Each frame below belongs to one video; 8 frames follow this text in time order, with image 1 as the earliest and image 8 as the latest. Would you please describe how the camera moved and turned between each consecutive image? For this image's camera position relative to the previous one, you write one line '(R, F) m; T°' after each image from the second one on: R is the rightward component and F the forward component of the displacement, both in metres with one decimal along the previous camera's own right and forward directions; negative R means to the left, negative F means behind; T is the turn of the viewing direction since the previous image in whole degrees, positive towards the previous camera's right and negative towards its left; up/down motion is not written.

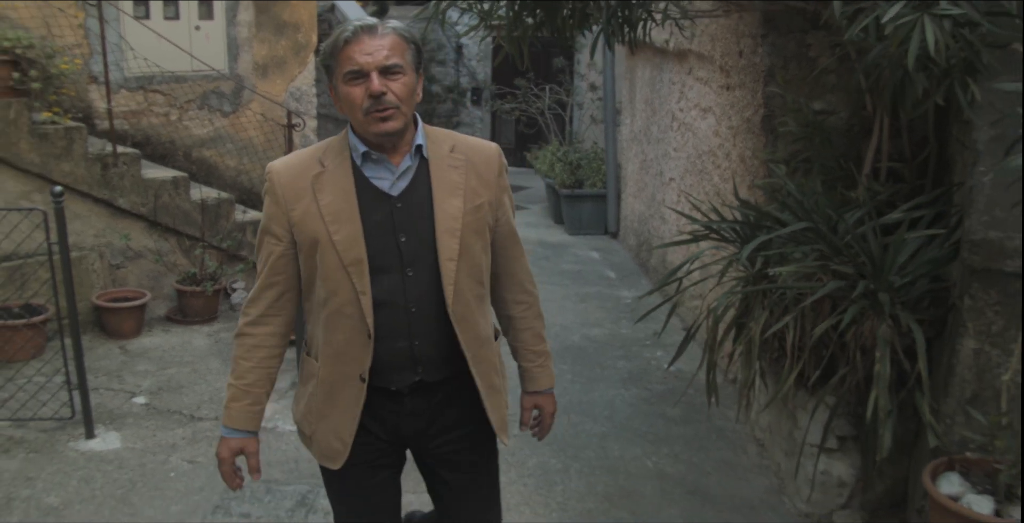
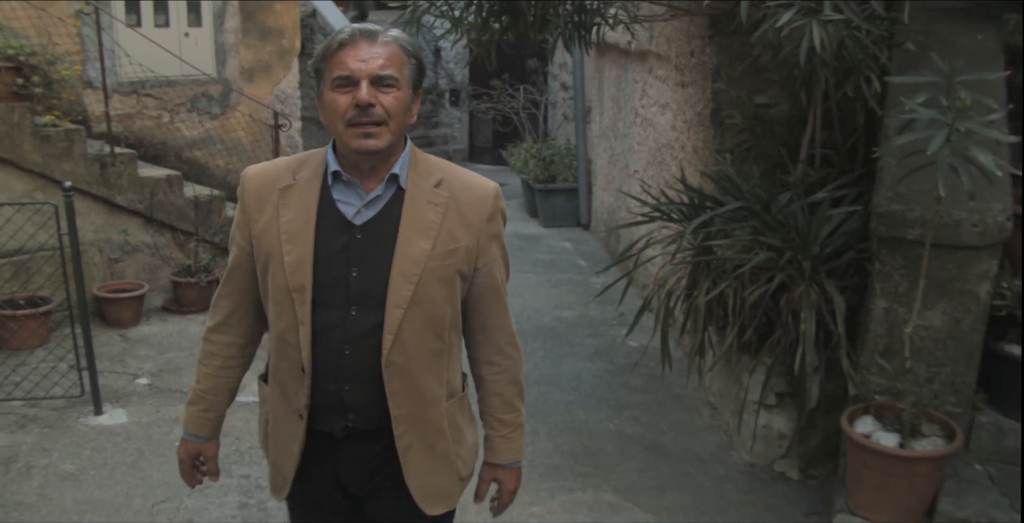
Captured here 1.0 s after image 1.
(0.0, -0.4) m; +1°
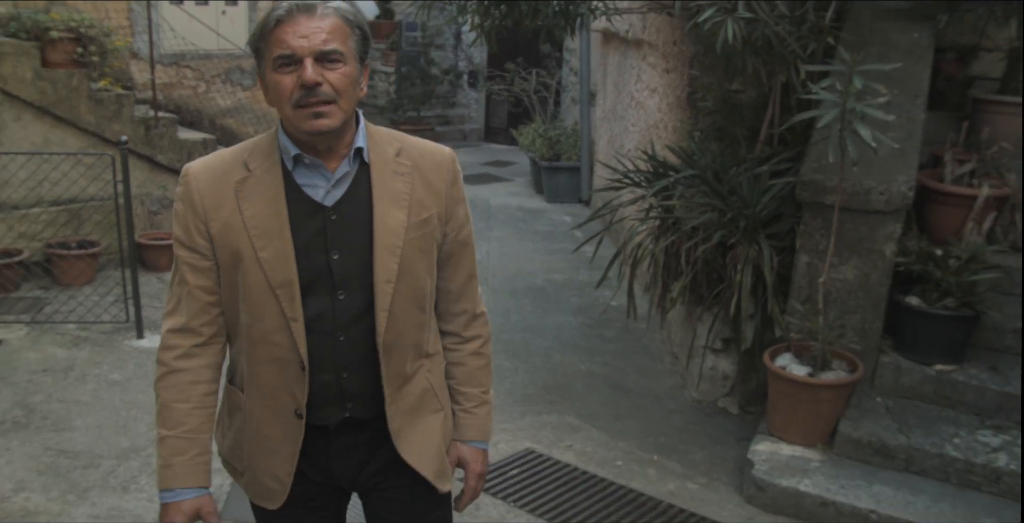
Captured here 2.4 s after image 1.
(+0.2, -0.6) m; -1°
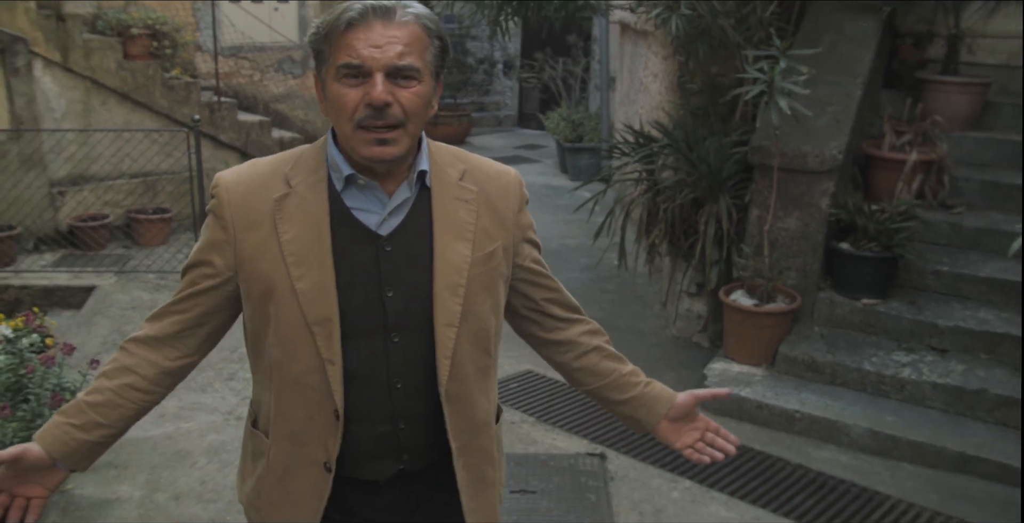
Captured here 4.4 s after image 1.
(+0.2, -0.8) m; -3°
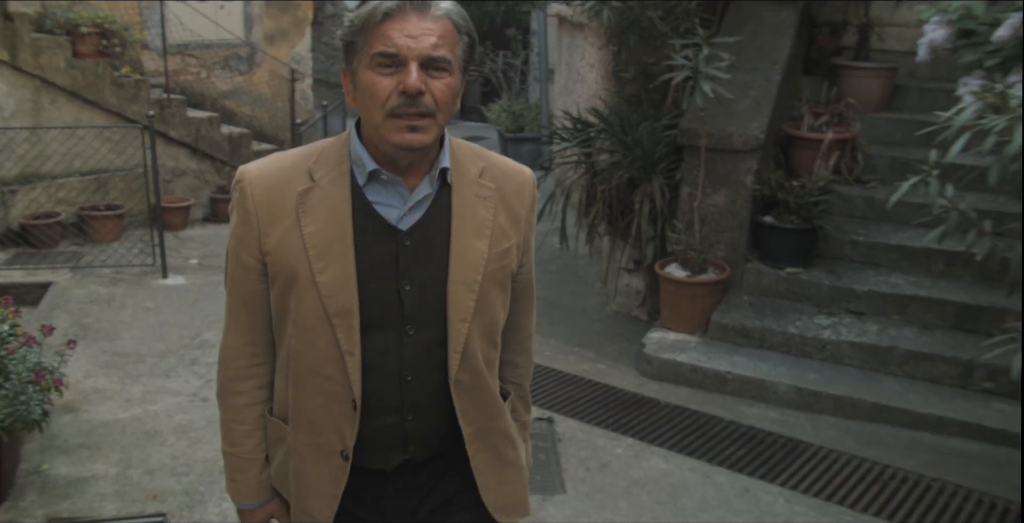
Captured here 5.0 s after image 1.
(0.0, -0.3) m; +3°
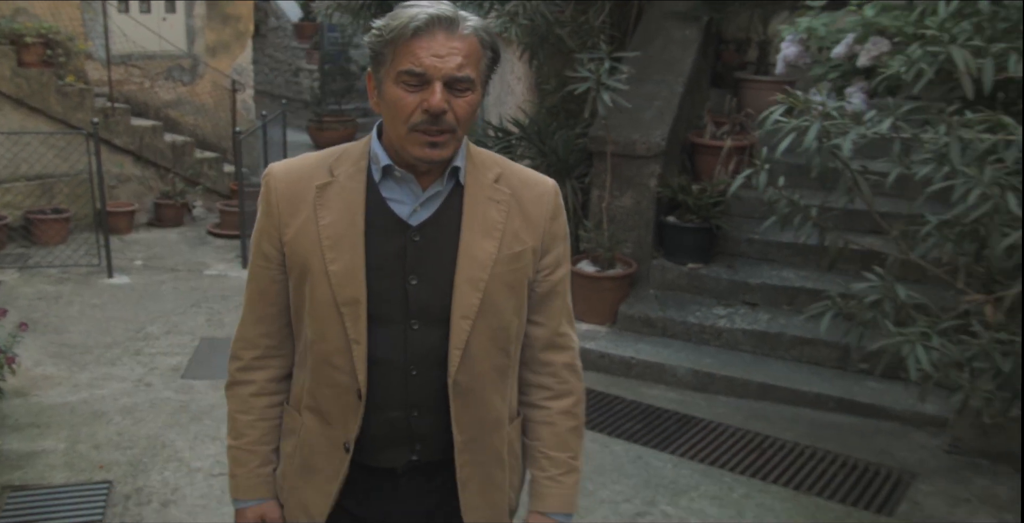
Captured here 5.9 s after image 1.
(+0.1, -0.4) m; +3°
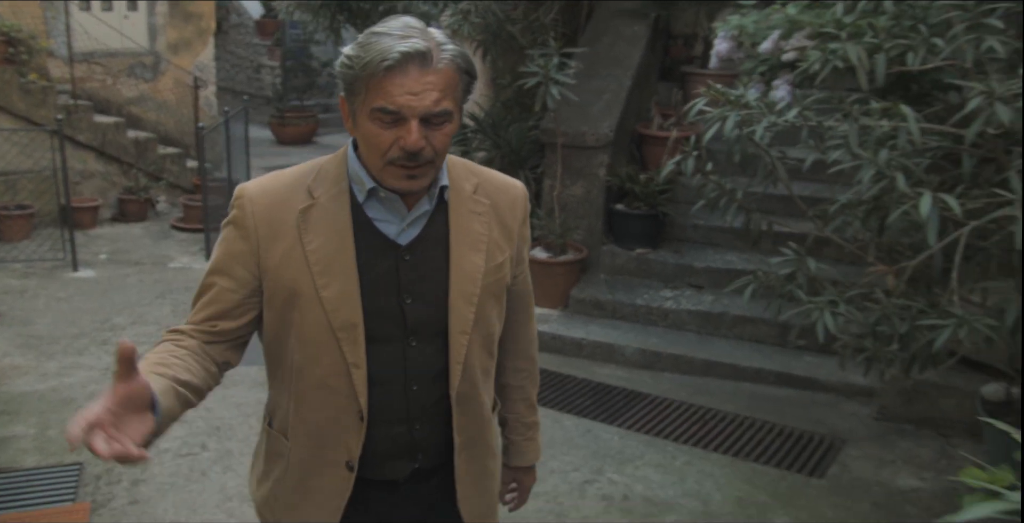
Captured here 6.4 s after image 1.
(+0.1, -0.2) m; +2°
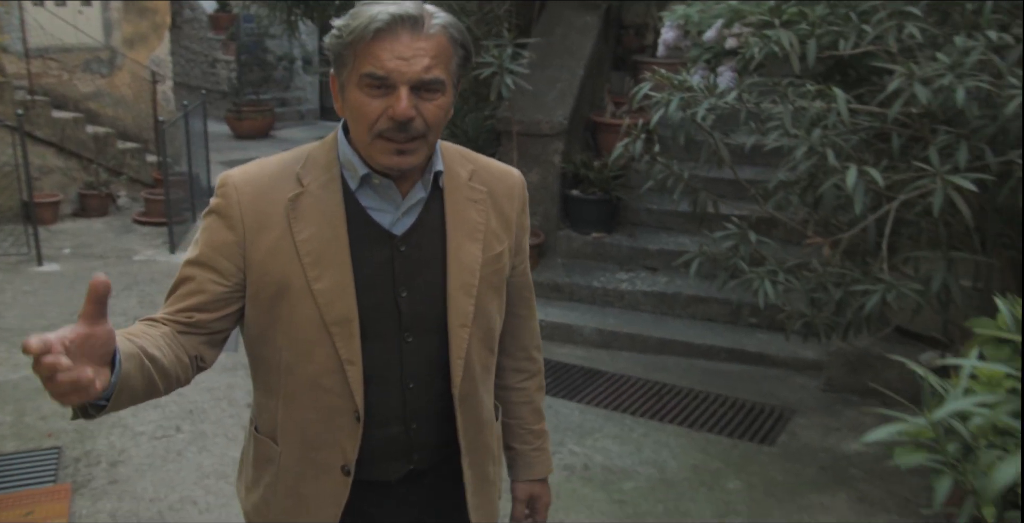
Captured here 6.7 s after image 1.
(0.0, -0.2) m; +2°
